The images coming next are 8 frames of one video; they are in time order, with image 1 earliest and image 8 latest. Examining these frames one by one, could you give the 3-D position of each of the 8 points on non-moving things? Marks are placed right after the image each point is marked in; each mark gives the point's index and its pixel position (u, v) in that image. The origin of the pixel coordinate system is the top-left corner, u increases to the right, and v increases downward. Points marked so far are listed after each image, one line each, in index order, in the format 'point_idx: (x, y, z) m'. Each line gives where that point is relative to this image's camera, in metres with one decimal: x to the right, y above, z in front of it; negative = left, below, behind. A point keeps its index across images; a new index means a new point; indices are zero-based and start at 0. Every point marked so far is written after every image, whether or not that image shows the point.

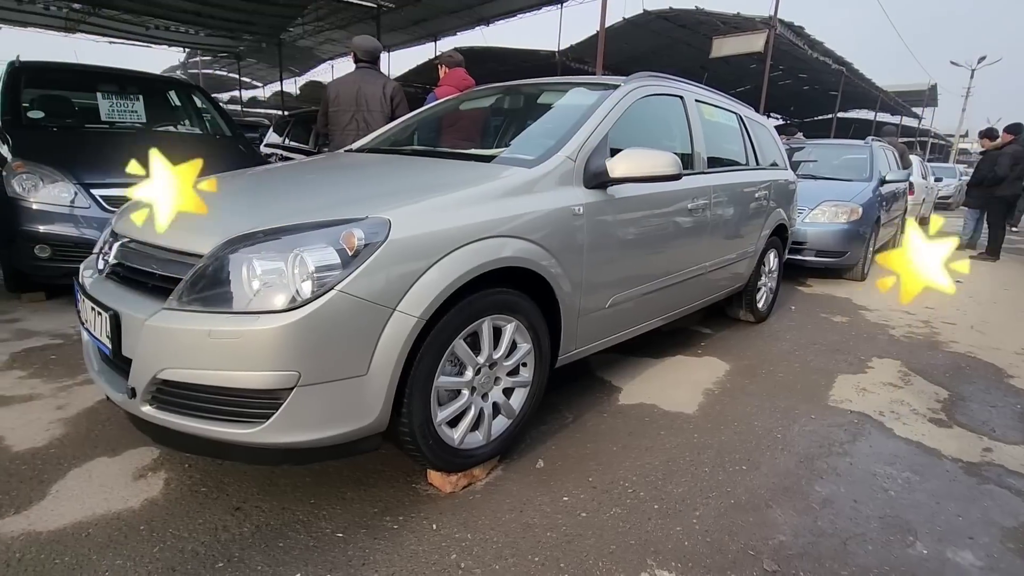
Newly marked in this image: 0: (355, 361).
0: (-0.5, -0.2, +1.6) m
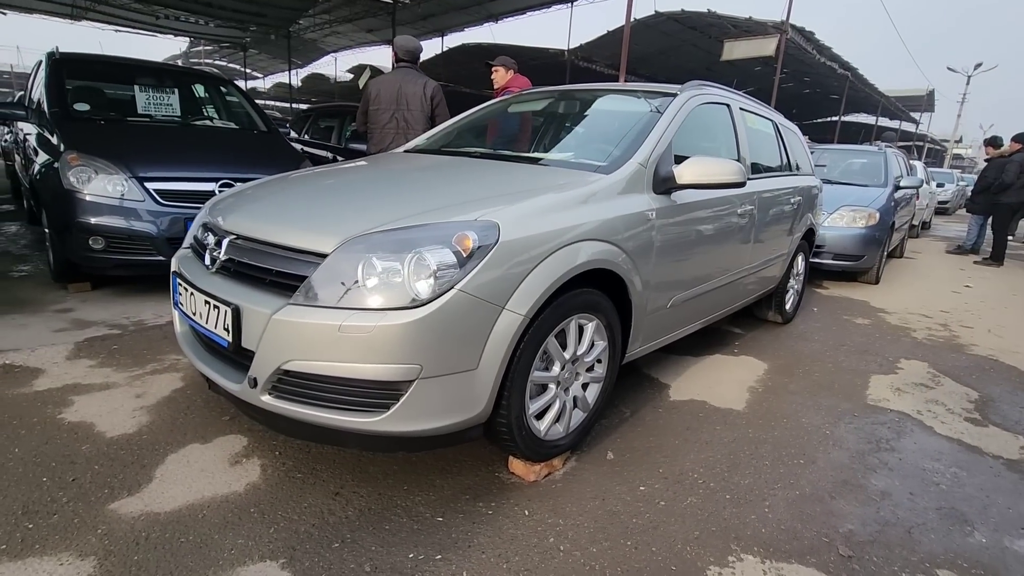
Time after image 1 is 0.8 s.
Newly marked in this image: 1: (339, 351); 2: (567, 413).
0: (-0.1, -0.2, +1.7) m
1: (-0.5, -0.2, +1.6) m
2: (+0.2, -0.5, +2.1) m
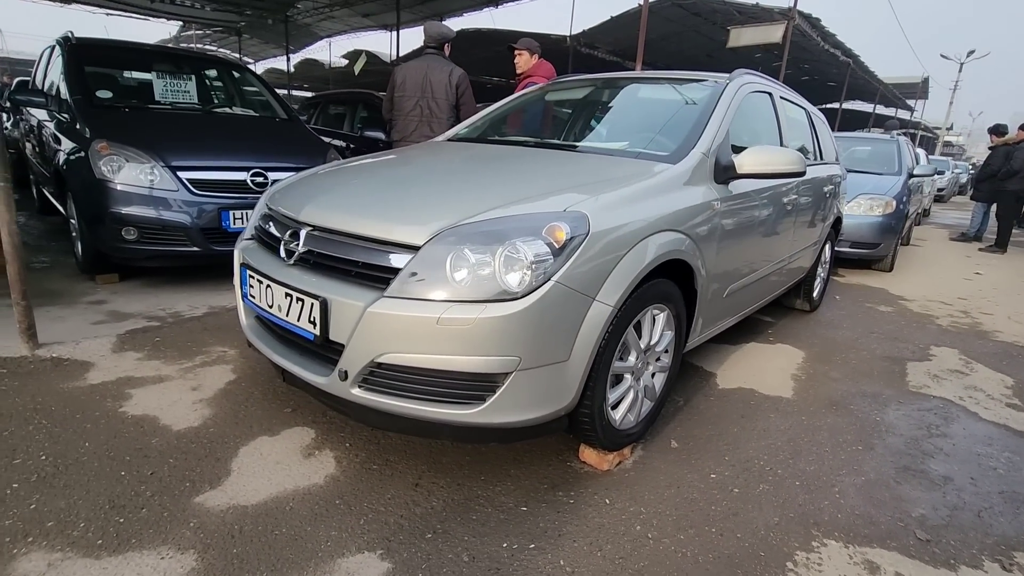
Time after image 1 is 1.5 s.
0: (+0.2, -0.2, +1.7) m
1: (-0.2, -0.2, +1.6) m
2: (+0.5, -0.5, +2.1) m
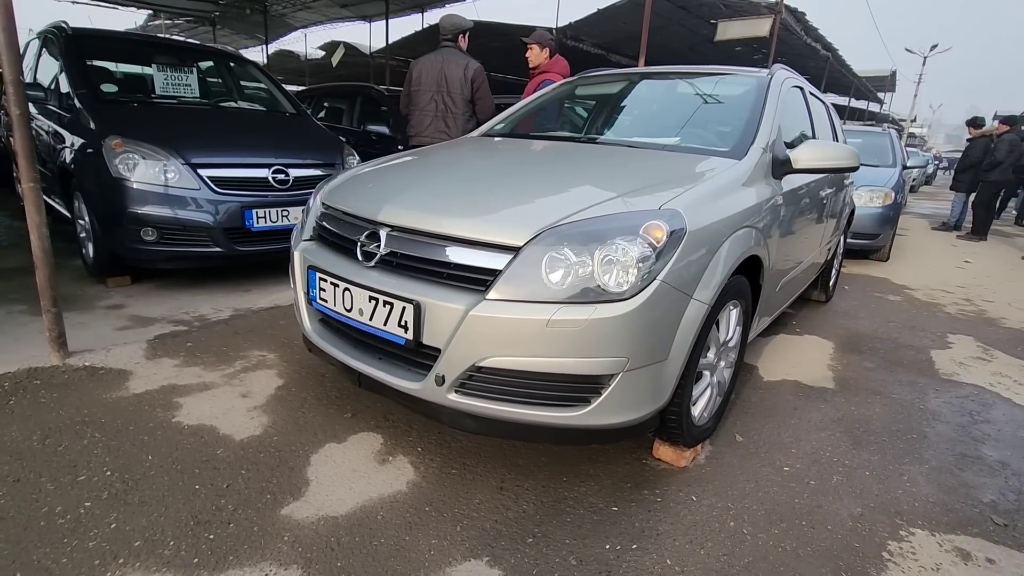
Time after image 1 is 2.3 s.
0: (+0.5, -0.2, +1.7) m
1: (+0.1, -0.2, +1.6) m
2: (+0.8, -0.5, +2.2) m
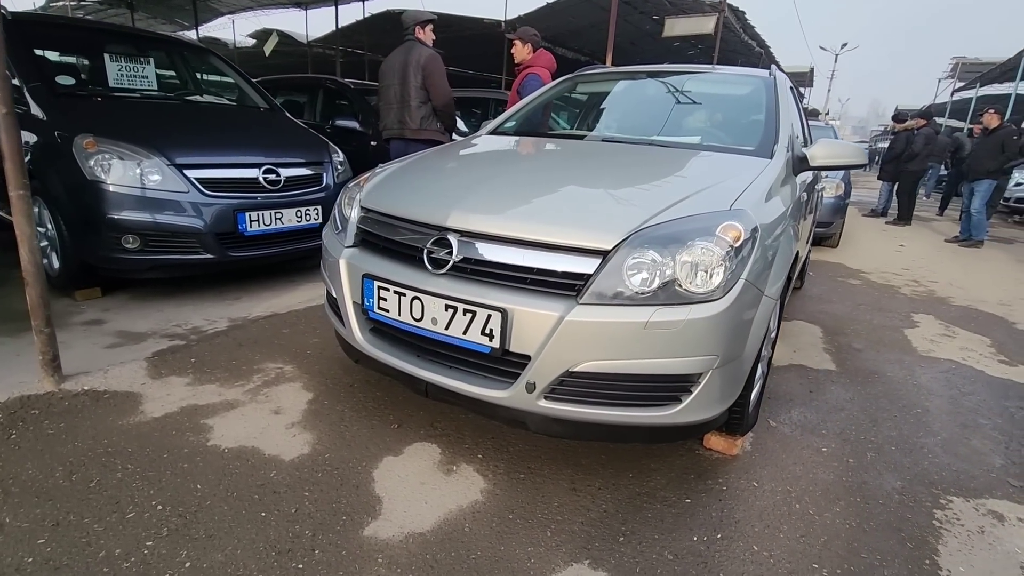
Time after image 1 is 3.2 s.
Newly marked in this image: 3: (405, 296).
0: (+0.8, -0.2, +1.7) m
1: (+0.4, -0.2, +1.6) m
2: (+1.1, -0.4, +2.3) m
3: (-0.4, 0.0, +1.8) m
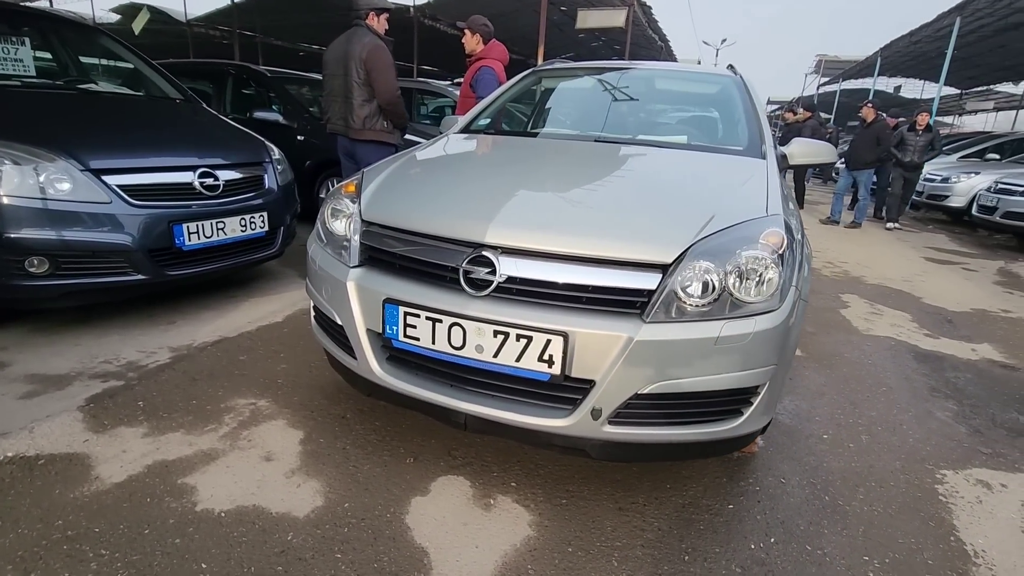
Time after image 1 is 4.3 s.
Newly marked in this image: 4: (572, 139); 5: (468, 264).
0: (+0.9, -0.2, +1.8) m
1: (+0.6, -0.2, +1.6) m
2: (+1.1, -0.4, +2.3) m
3: (-0.2, -0.1, +1.7) m
4: (+0.3, +0.8, +2.9) m
5: (-0.1, +0.1, +1.7) m
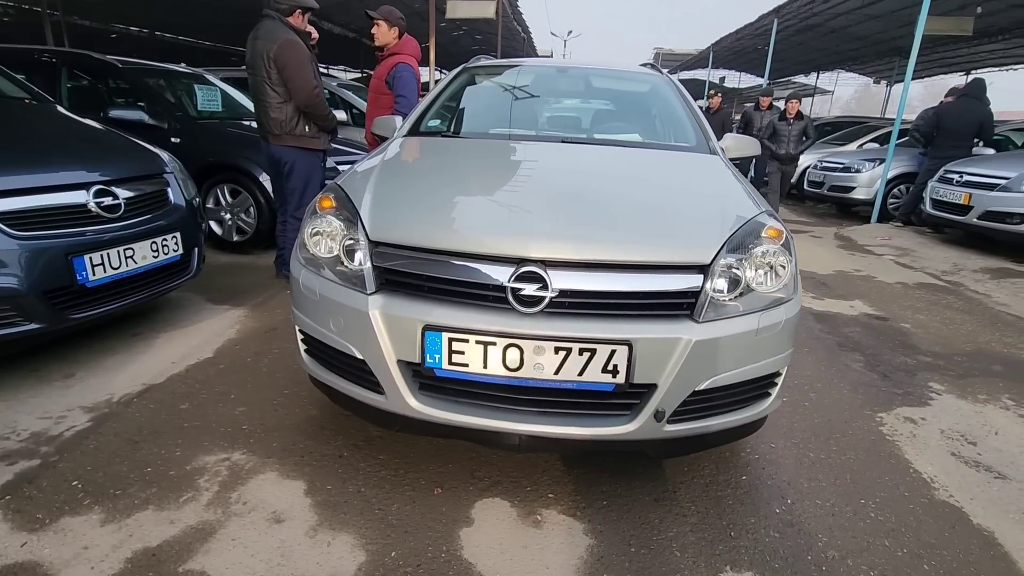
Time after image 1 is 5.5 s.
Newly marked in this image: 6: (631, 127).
0: (+1.0, -0.2, +2.0) m
1: (+0.8, -0.2, +1.7) m
2: (+1.1, -0.4, +2.6) m
3: (-0.1, -0.2, +1.6) m
4: (0.0, +0.8, +2.9) m
5: (0.0, 0.0, +1.6) m
6: (+0.7, +0.9, +3.0) m
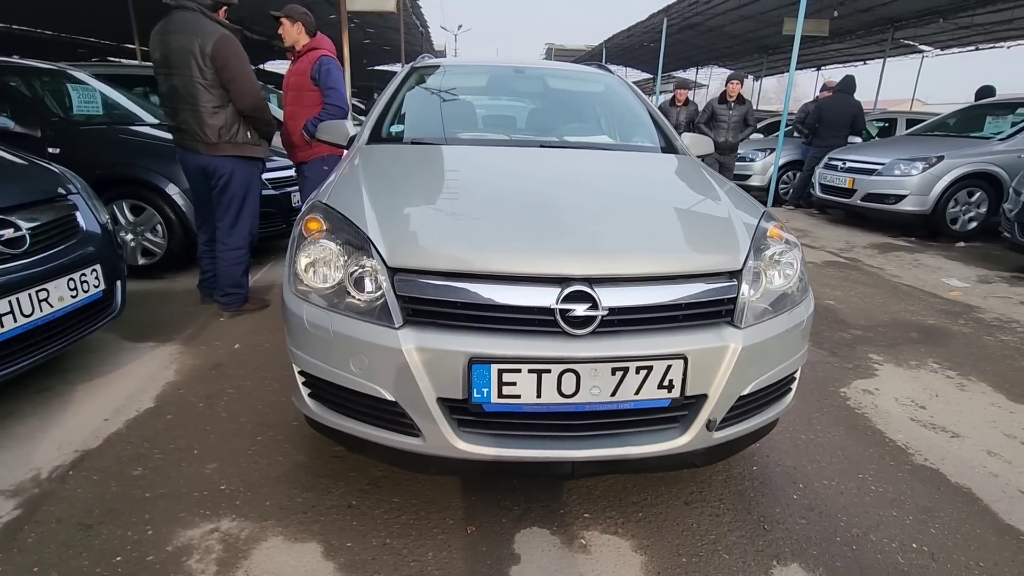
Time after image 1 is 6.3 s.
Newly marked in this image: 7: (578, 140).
0: (+1.1, -0.1, +2.0) m
1: (+0.9, -0.2, +1.7) m
2: (+1.1, -0.3, +2.7) m
3: (+0.1, -0.2, +1.5) m
4: (-0.1, +0.8, +2.7) m
5: (+0.1, 0.0, +1.5) m
6: (+0.5, +0.9, +3.0) m
7: (+0.4, +0.8, +2.9) m
